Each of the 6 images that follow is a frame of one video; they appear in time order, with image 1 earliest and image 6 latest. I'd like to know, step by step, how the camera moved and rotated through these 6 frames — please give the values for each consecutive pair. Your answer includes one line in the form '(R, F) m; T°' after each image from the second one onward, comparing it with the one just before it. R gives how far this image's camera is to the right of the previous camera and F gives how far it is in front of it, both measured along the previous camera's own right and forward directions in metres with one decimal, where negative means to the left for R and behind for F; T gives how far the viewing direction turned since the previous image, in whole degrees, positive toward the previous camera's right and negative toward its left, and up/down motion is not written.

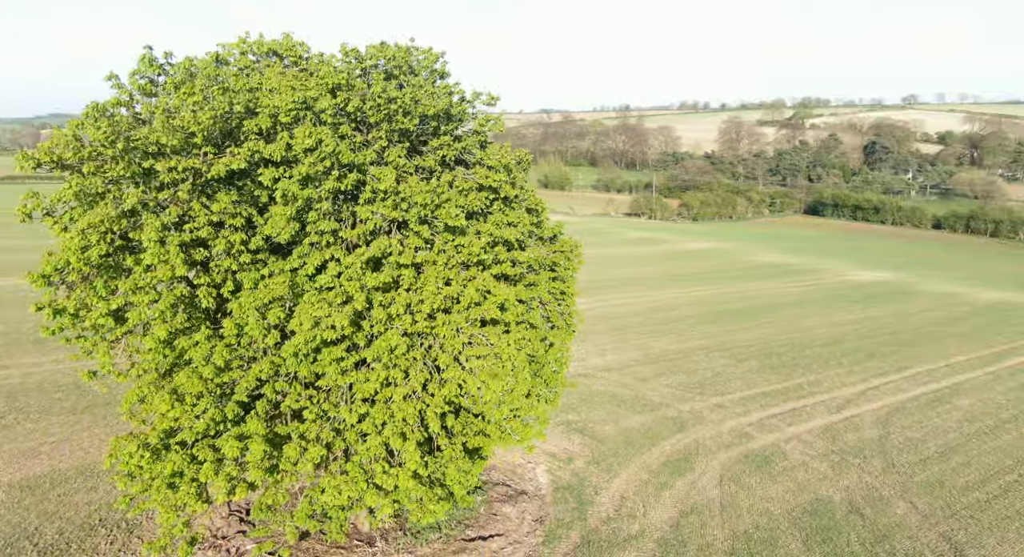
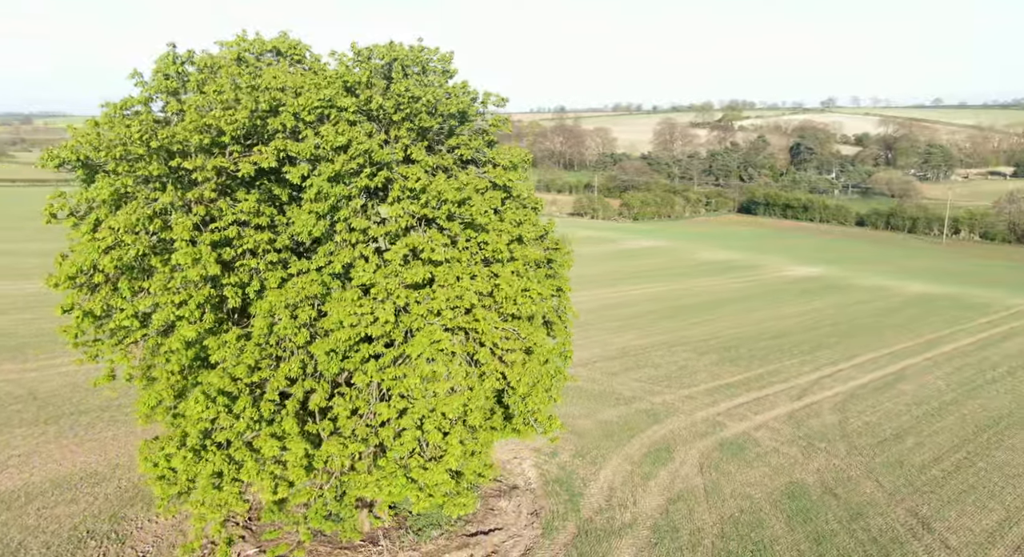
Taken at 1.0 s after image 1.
(-1.4, -0.2) m; +5°
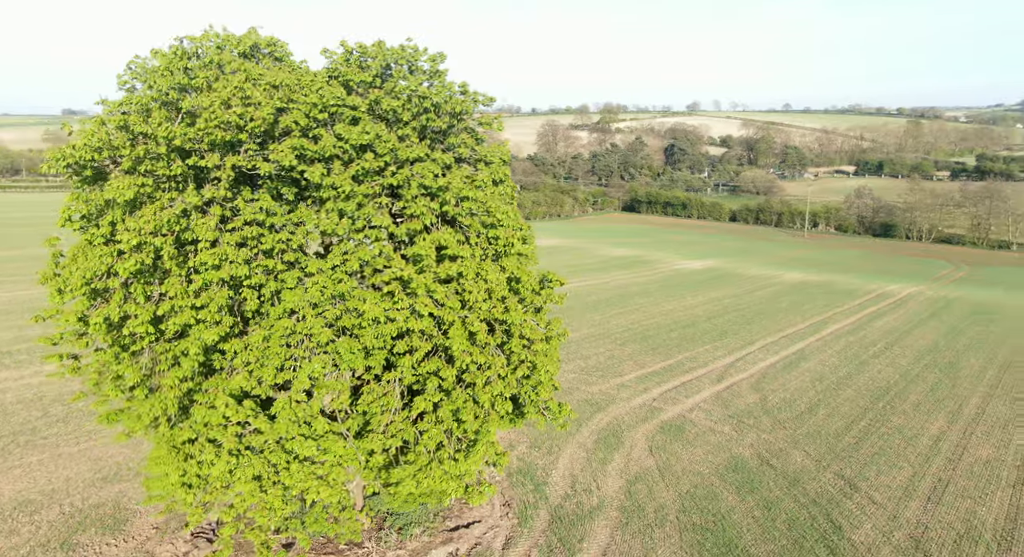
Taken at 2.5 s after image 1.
(-2.1, -0.3) m; +9°
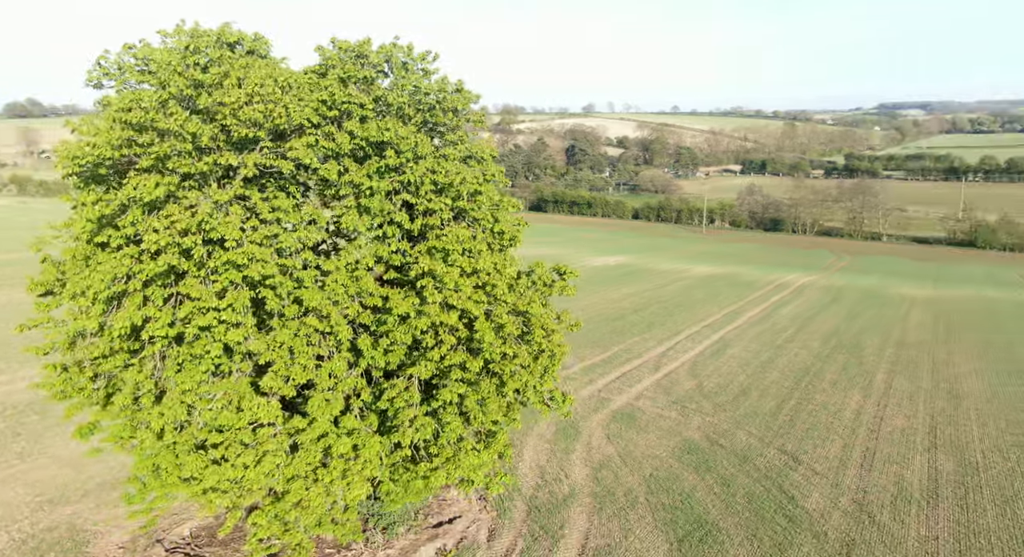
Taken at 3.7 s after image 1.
(-1.8, -0.2) m; +7°
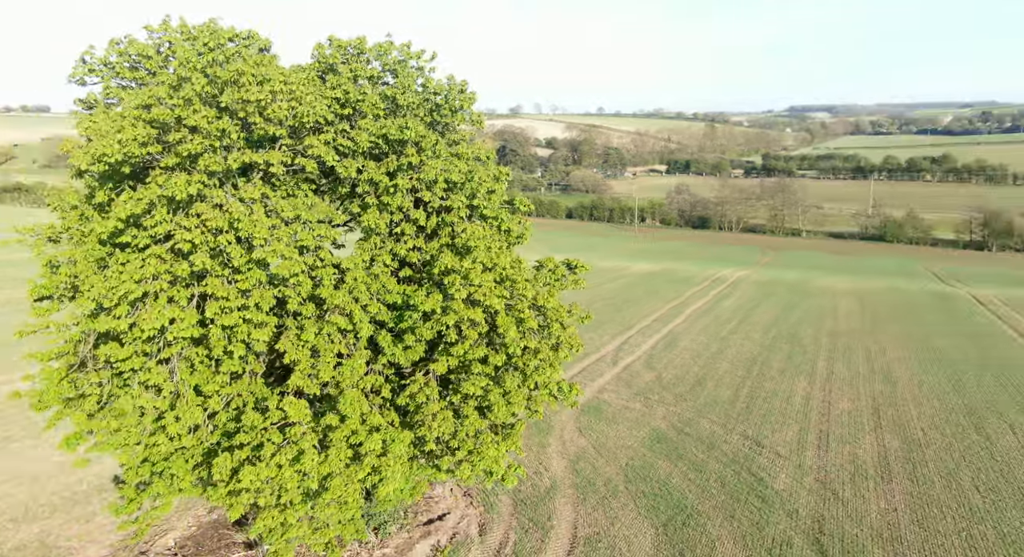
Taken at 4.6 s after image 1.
(-1.3, -0.2) m; +5°
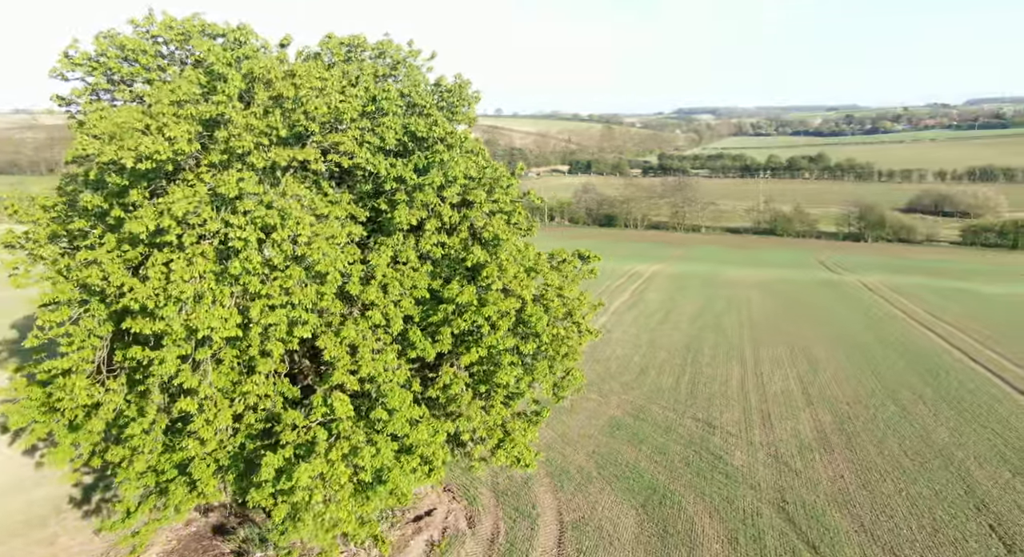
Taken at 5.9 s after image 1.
(-1.9, -0.3) m; +7°
